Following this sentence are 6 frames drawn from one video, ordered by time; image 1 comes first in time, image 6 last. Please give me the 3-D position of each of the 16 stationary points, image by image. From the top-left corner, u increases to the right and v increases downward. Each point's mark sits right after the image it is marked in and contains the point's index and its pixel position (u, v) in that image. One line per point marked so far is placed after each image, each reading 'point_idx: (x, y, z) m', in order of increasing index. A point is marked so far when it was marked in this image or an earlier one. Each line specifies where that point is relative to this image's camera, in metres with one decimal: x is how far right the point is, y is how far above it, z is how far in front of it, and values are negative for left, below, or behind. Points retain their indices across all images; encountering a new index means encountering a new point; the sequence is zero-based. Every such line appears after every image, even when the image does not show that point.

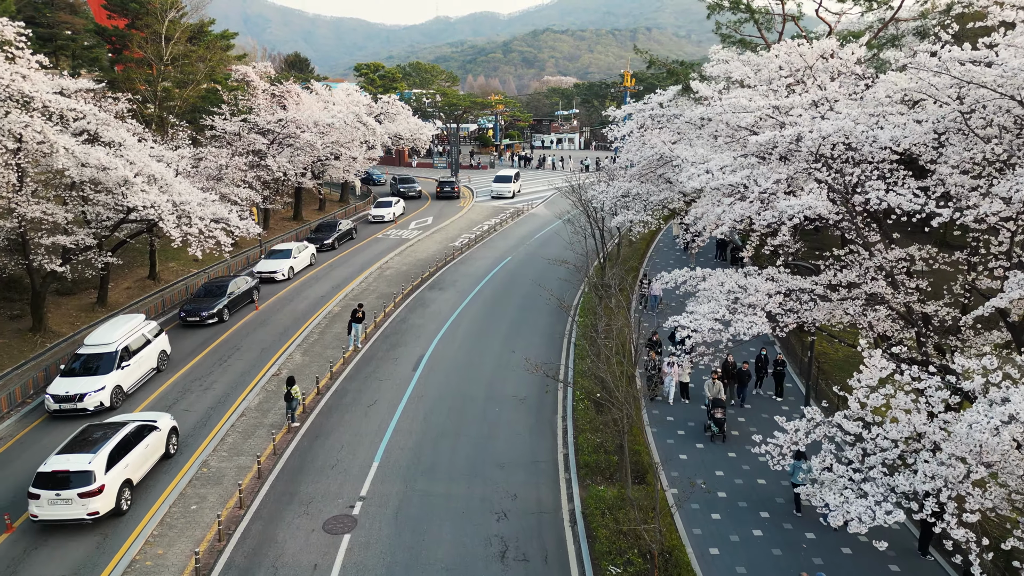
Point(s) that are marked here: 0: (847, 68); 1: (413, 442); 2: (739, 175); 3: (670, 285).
0: (+8.2, +5.4, +15.5) m
1: (-2.8, -4.3, +17.5) m
2: (+4.8, +2.4, +13.3) m
3: (+4.2, 0.0, +16.2) m
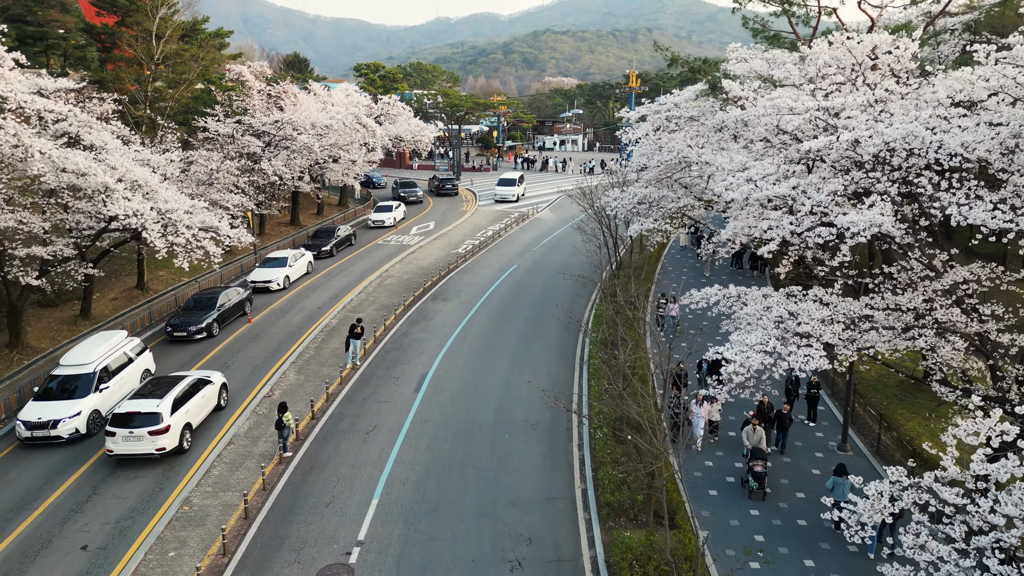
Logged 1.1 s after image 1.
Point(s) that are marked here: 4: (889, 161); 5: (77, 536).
0: (+8.6, +4.9, +13.9) m
1: (-2.4, -4.8, +16.0) m
2: (+5.1, +1.9, +11.8) m
3: (+4.5, -0.5, +14.6) m
4: (+7.0, +2.4, +11.8) m
5: (-9.6, -5.5, +14.0) m
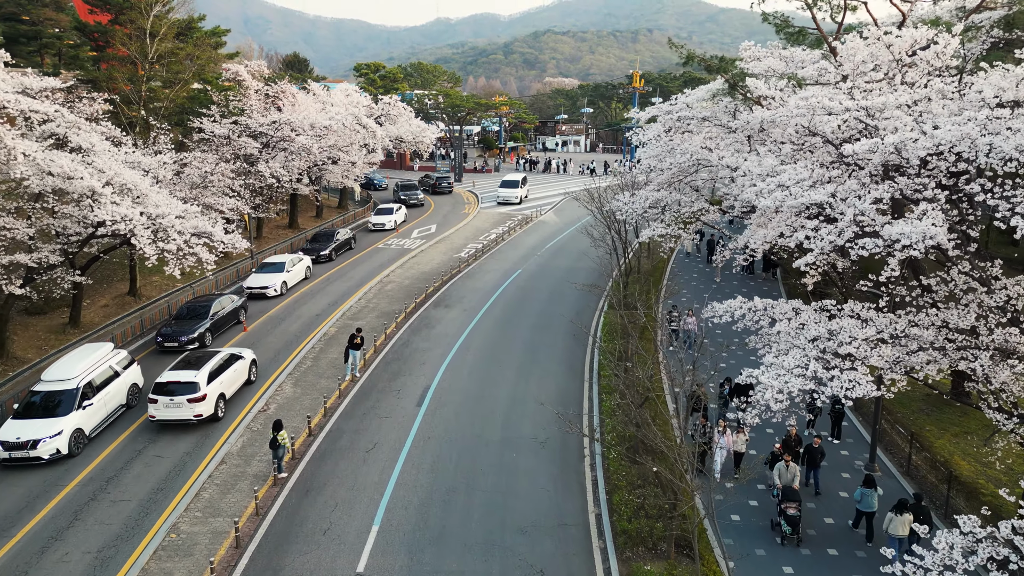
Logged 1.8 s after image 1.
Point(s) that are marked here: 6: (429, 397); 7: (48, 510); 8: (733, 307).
0: (+8.8, +4.6, +13.0) m
1: (-2.2, -5.0, +15.0) m
2: (+5.3, +1.6, +10.8) m
3: (+4.7, -0.7, +13.7) m
4: (+7.2, +2.1, +10.8) m
5: (-9.4, -5.8, +13.0) m
6: (-2.6, -3.4, +19.8) m
7: (-10.8, -5.2, +14.7) m
8: (+4.8, -0.4, +13.8) m
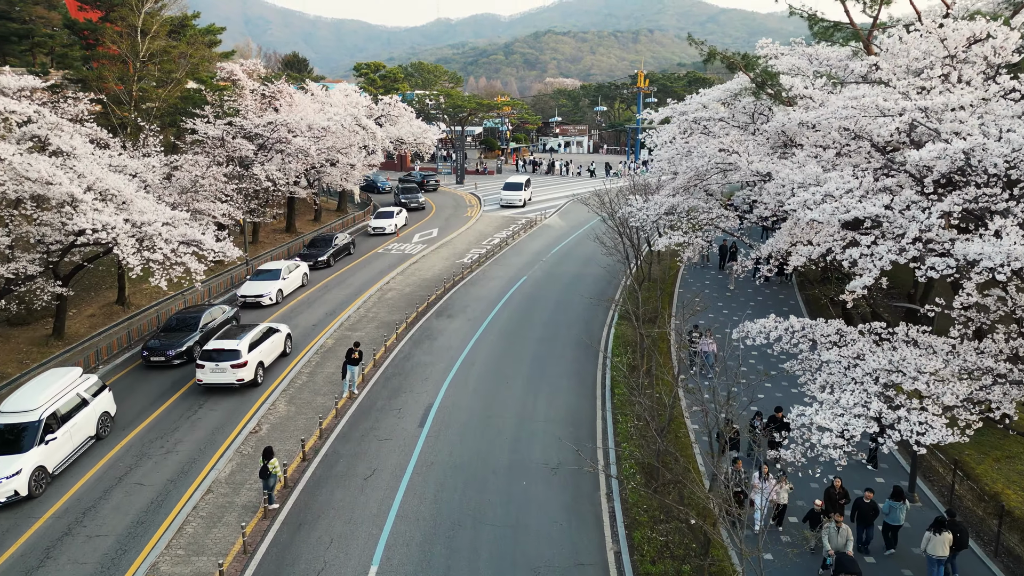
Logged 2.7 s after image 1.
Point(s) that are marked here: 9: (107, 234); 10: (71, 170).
0: (+9.0, +4.3, +11.7) m
1: (-2.0, -5.4, +13.8) m
2: (+5.6, +1.3, +9.6) m
3: (+4.9, -1.1, +12.4) m
4: (+7.5, +1.8, +9.5) m
5: (-9.2, -6.1, +11.8) m
6: (-2.4, -3.8, +18.6) m
7: (-10.5, -5.5, +13.4) m
8: (+5.1, -0.8, +12.5) m
9: (-12.0, +1.6, +18.7) m
10: (-13.3, +3.6, +19.1) m
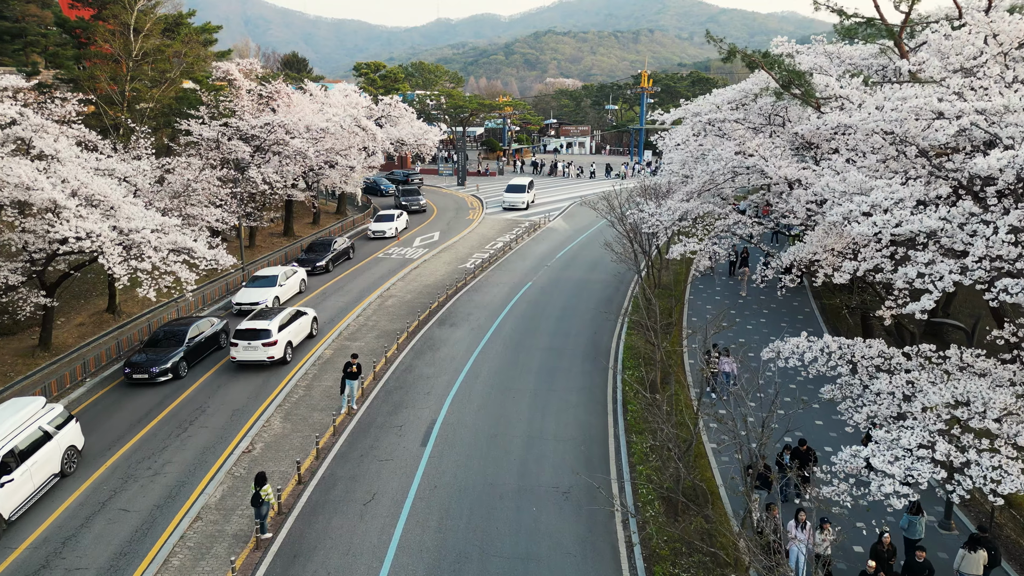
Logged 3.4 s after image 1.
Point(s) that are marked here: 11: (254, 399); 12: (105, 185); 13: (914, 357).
0: (+9.2, +4.0, +10.7) m
1: (-1.8, -5.7, +12.8) m
2: (+5.8, +0.9, +8.6) m
3: (+5.1, -1.4, +11.5) m
4: (+7.7, +1.5, +8.6) m
5: (-9.0, -6.4, +10.8) m
6: (-2.2, -4.1, +17.6) m
7: (-10.3, -5.8, +12.4) m
8: (+5.3, -1.1, +11.6) m
9: (-11.8, +1.3, +17.7) m
10: (-13.1, +3.2, +18.1) m
11: (-8.0, -3.4, +19.6) m
12: (-12.0, +3.0, +18.7) m
13: (+6.6, -1.1, +10.3) m
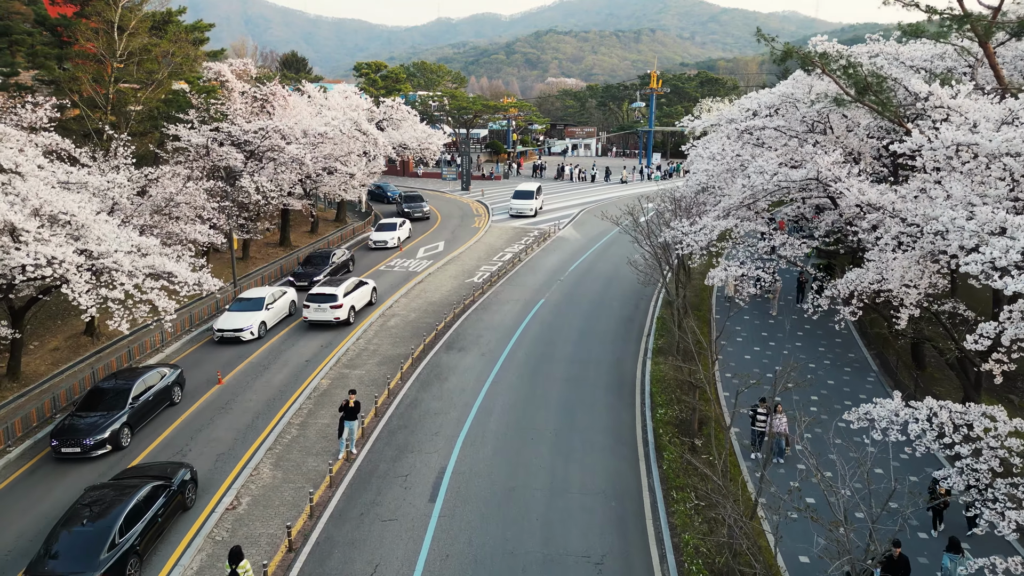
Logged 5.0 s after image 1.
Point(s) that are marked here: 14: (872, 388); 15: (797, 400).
0: (+9.7, +3.1, +8.6) m
1: (-1.3, -6.5, +10.7) m
2: (+6.3, +0.1, +6.5) m
3: (+5.6, -2.2, +9.3) m
4: (+8.2, +0.6, +6.5) m
5: (-8.4, -7.2, +8.7) m
6: (-1.6, -4.9, +15.5) m
7: (-9.8, -6.6, +10.3) m
8: (+5.8, -1.9, +9.5) m
9: (-11.3, +0.5, +15.6) m
10: (-12.5, +2.5, +16.0) m
11: (-7.5, -4.2, +17.5) m
12: (-11.5, +2.2, +16.6) m
13: (+7.1, -1.9, +8.2) m
14: (+11.3, -3.1, +19.8) m
15: (+8.6, -3.4, +19.0) m
